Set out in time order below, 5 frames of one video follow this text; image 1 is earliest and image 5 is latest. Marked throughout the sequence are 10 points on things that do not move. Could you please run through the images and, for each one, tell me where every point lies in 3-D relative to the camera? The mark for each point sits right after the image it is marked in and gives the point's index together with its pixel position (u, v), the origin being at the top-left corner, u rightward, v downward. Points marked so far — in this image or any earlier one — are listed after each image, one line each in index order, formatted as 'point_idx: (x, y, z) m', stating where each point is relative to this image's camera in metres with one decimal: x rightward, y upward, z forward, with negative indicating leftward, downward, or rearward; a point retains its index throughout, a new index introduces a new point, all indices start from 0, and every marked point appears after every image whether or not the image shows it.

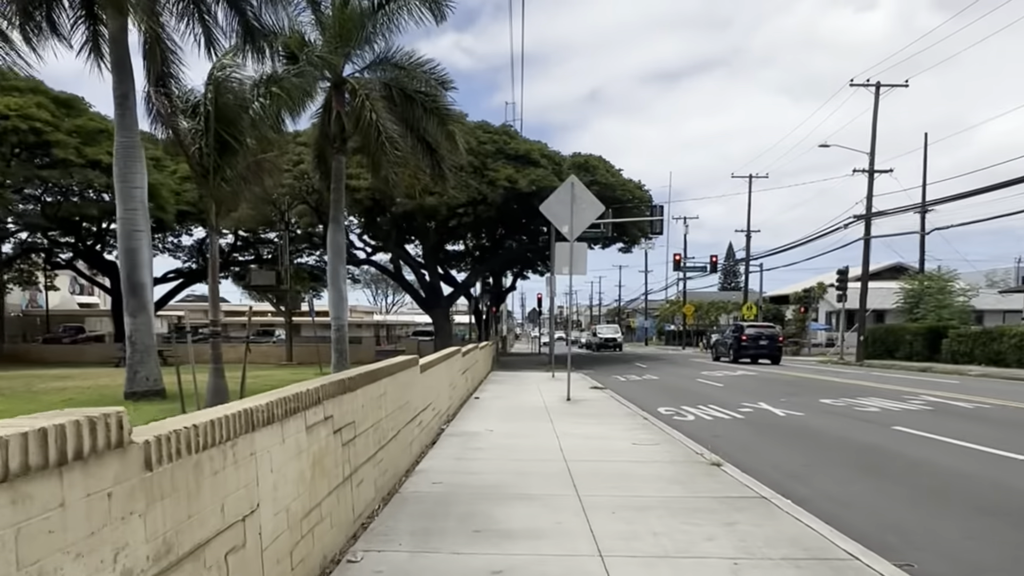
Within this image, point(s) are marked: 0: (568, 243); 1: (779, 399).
0: (+1.1, +0.9, +15.7) m
1: (+5.1, -2.1, +15.8) m
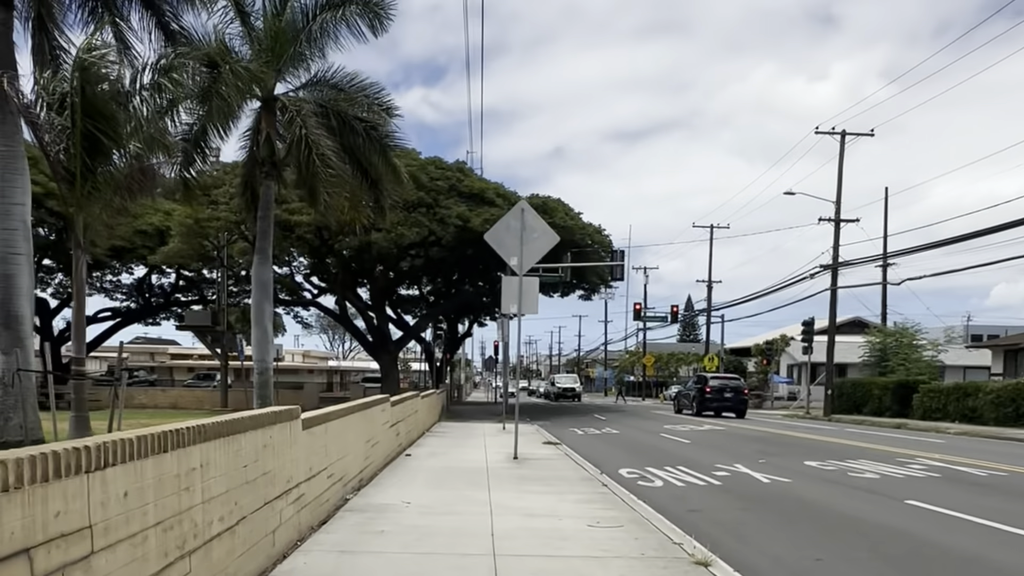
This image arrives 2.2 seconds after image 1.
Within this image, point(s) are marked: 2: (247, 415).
0: (+0.1, +0.2, +13.7) m
1: (+4.1, -2.9, +13.8) m
2: (-1.6, -0.7, +4.9) m
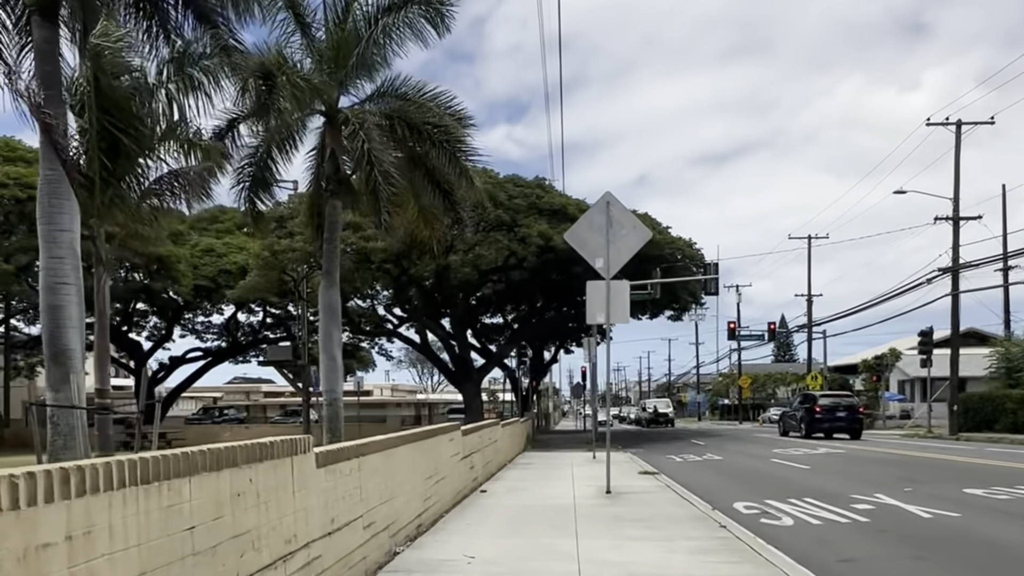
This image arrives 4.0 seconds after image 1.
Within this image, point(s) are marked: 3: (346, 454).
0: (+1.3, +0.1, +11.9) m
1: (+5.4, -2.8, +11.5) m
2: (-1.2, -0.6, +3.3) m
3: (-1.0, -1.1, +5.4) m
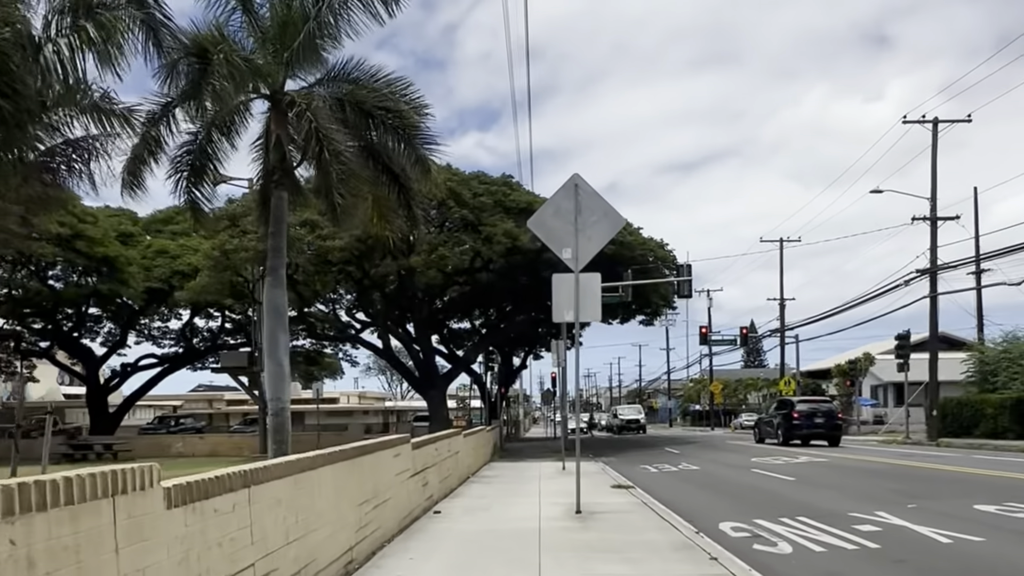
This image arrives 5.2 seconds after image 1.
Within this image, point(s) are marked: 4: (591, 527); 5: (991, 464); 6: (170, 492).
0: (+0.8, +0.2, +10.6) m
1: (+4.9, -2.7, +10.4) m
2: (-1.4, -0.5, +1.9) m
3: (-1.4, -0.9, +4.0) m
4: (+0.9, -2.6, +8.9) m
5: (+10.7, -3.9, +18.4) m
6: (-1.4, -0.8, +3.5) m
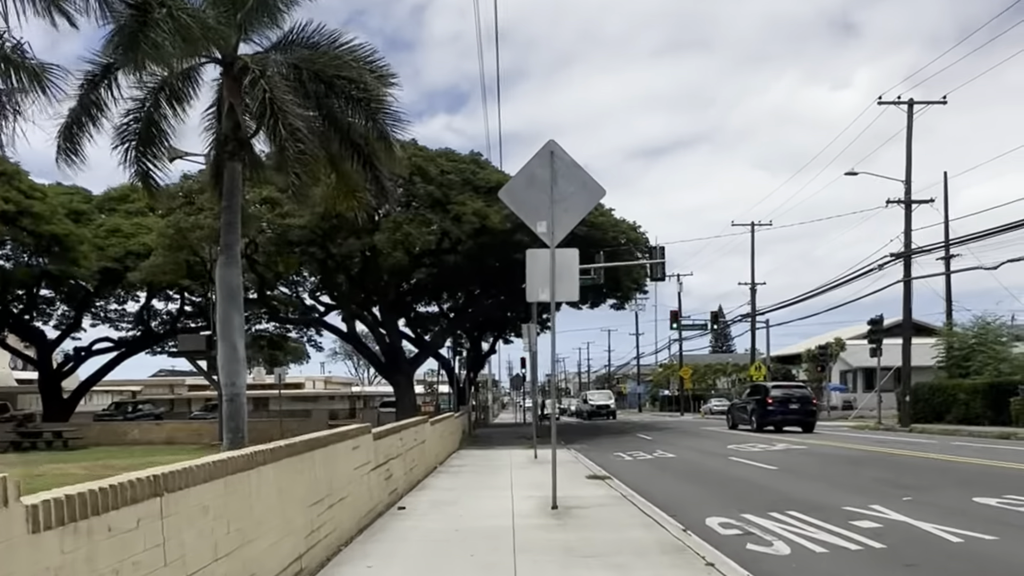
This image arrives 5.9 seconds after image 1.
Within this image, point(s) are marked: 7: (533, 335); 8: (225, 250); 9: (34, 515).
0: (+0.4, +0.4, +9.8) m
1: (+4.5, -2.4, +9.7) m
2: (-1.5, -0.4, +1.0) m
3: (-1.5, -0.8, +3.2) m
4: (+0.6, -2.3, +8.1) m
5: (+10.0, -3.5, +18.0) m
6: (-1.5, -0.7, +2.6) m
7: (+0.4, -1.1, +19.9) m
8: (-5.3, +0.7, +15.2) m
9: (-1.5, -0.7, +2.6) m
